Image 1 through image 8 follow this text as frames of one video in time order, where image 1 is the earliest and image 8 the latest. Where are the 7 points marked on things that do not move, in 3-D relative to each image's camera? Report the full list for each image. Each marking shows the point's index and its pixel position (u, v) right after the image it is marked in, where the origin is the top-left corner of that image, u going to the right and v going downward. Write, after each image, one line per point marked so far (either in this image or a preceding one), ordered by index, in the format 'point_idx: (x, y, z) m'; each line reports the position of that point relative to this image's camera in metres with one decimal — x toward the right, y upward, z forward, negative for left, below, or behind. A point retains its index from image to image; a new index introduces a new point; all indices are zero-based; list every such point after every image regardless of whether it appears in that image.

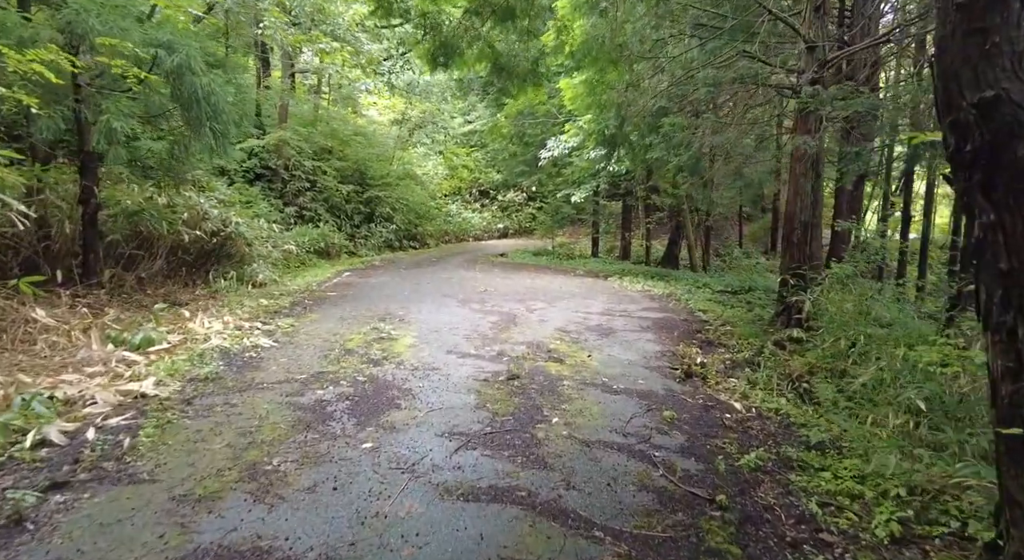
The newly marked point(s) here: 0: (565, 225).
0: (+1.6, +1.7, +19.5) m
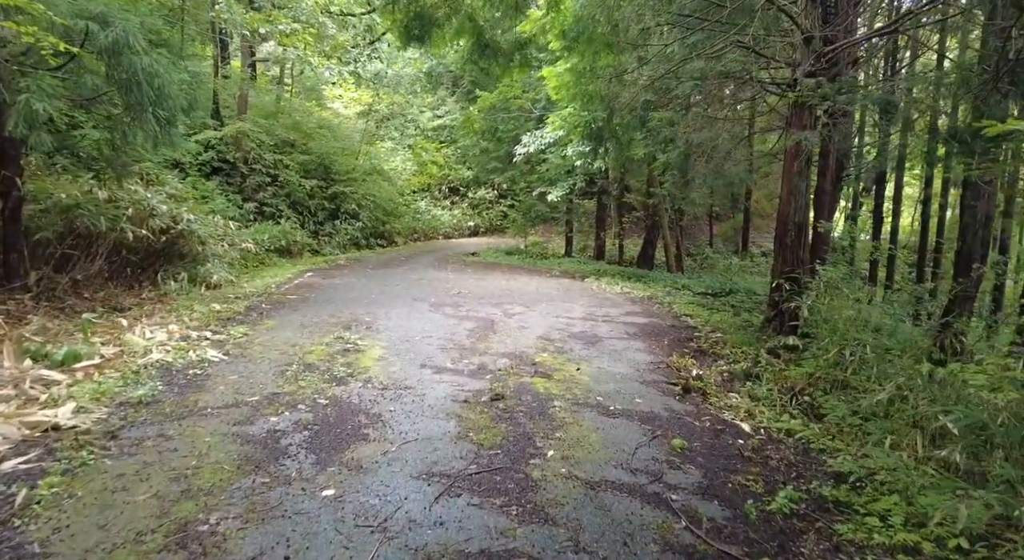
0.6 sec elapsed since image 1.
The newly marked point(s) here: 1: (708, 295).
0: (+0.7, +1.7, +19.0) m
1: (+3.3, -0.2, +11.1) m
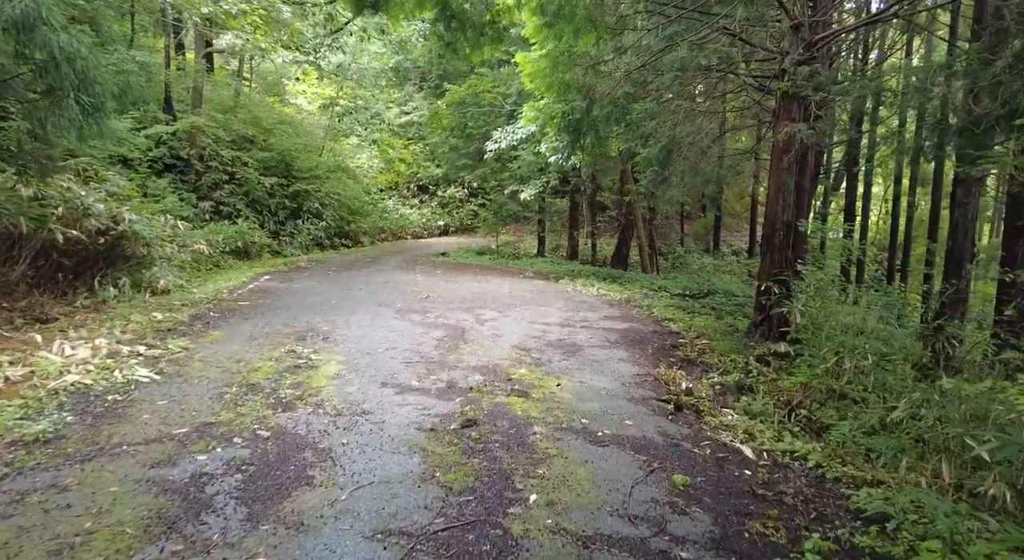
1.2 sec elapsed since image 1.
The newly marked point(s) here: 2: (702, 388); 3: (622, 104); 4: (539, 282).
0: (-0.1, +1.6, +18.5) m
1: (+2.9, -0.3, +10.7) m
2: (+1.5, -0.9, +5.1) m
3: (+1.4, +2.3, +8.6) m
4: (+0.5, 0.0, +12.7) m
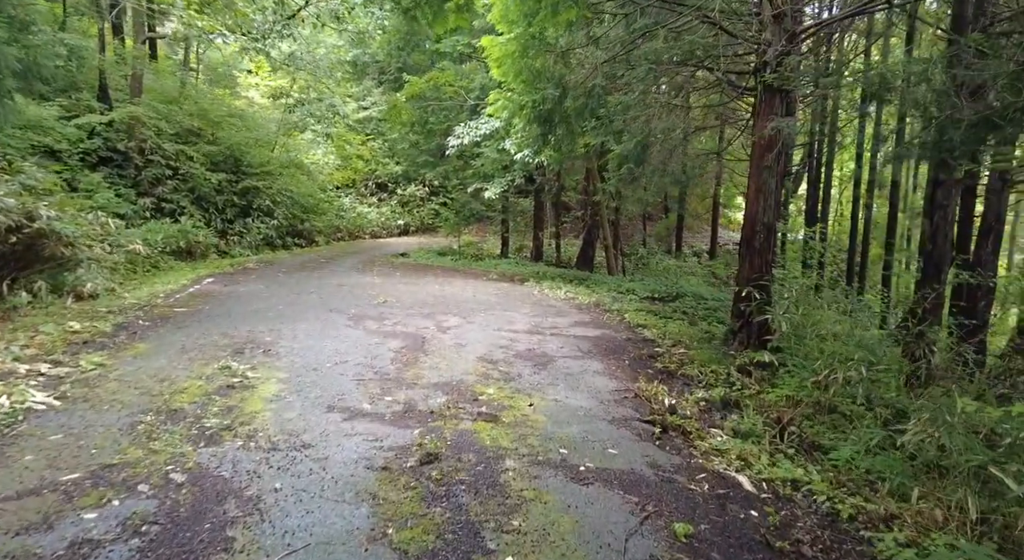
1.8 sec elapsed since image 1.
0: (-1.1, +1.6, +17.9) m
1: (+2.3, -0.3, +10.3) m
2: (+1.3, -0.9, +4.7) m
3: (+1.0, +2.3, +8.1) m
4: (-0.2, -0.1, +12.2) m
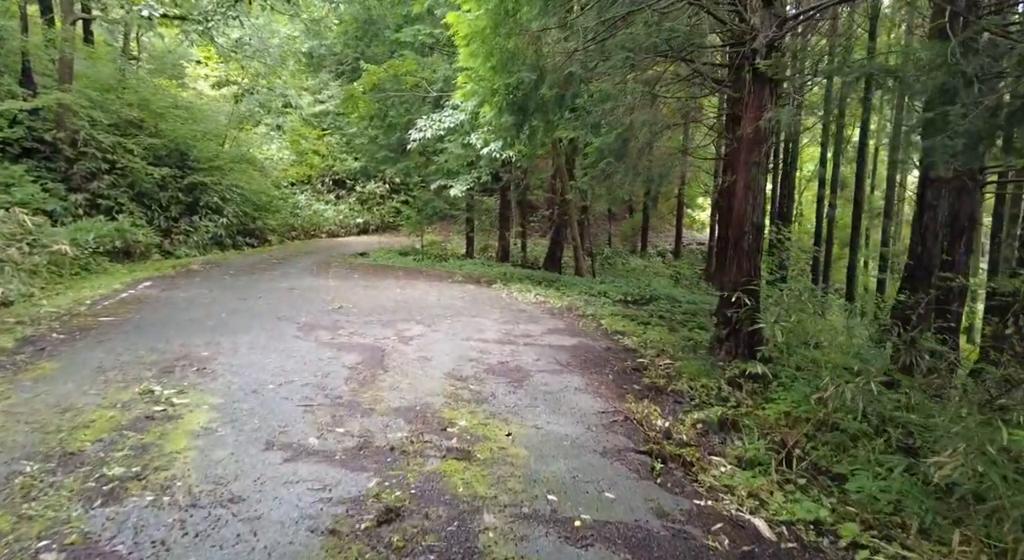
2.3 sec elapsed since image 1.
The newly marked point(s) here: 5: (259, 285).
0: (-2.1, +1.6, +17.2) m
1: (+1.8, -0.3, +9.8) m
2: (+1.1, -1.0, +4.2) m
3: (+0.6, +2.2, +7.5) m
4: (-0.8, -0.1, +11.5) m
5: (-3.9, -0.1, +10.0) m
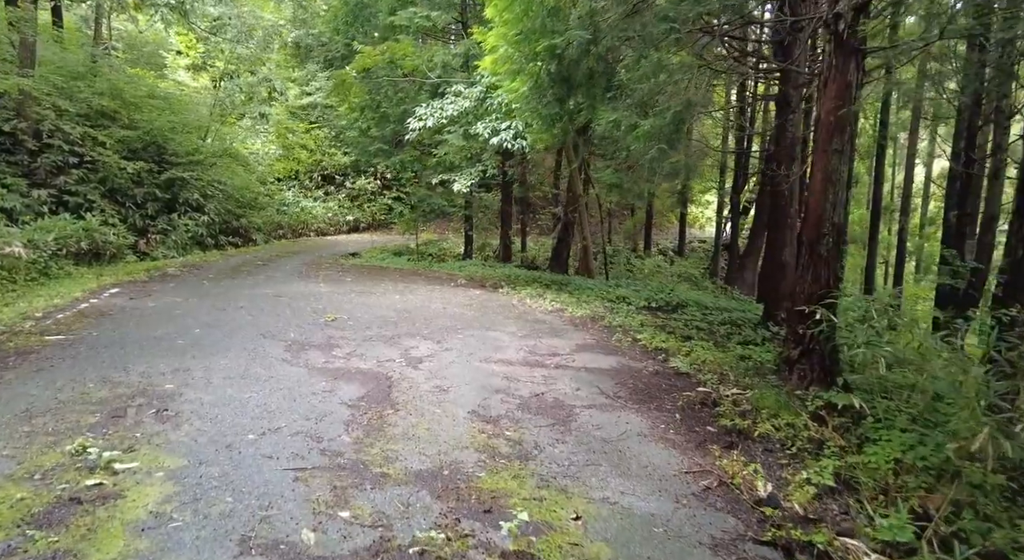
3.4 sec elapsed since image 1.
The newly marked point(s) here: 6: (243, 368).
0: (-2.1, +1.5, +16.1) m
1: (+1.9, -0.4, +8.9) m
2: (+1.4, -1.1, +3.2) m
3: (+0.8, +2.1, +6.5) m
4: (-0.6, -0.2, +10.5) m
5: (-3.8, -0.2, +9.0) m
6: (-2.0, -0.6, +4.9) m
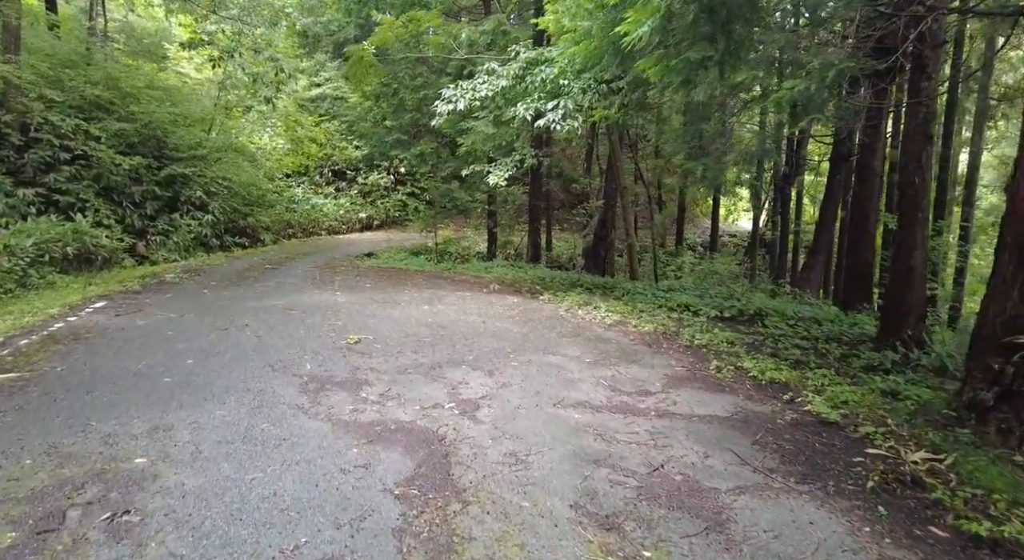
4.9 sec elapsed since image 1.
0: (-1.4, +1.5, +14.8) m
1: (+2.5, -0.5, +7.5) m
2: (+1.9, -1.2, +1.9) m
3: (+1.4, +2.0, +5.2) m
4: (0.0, -0.3, +9.2) m
5: (-3.2, -0.3, +7.7) m
6: (-1.5, -0.8, +3.6) m
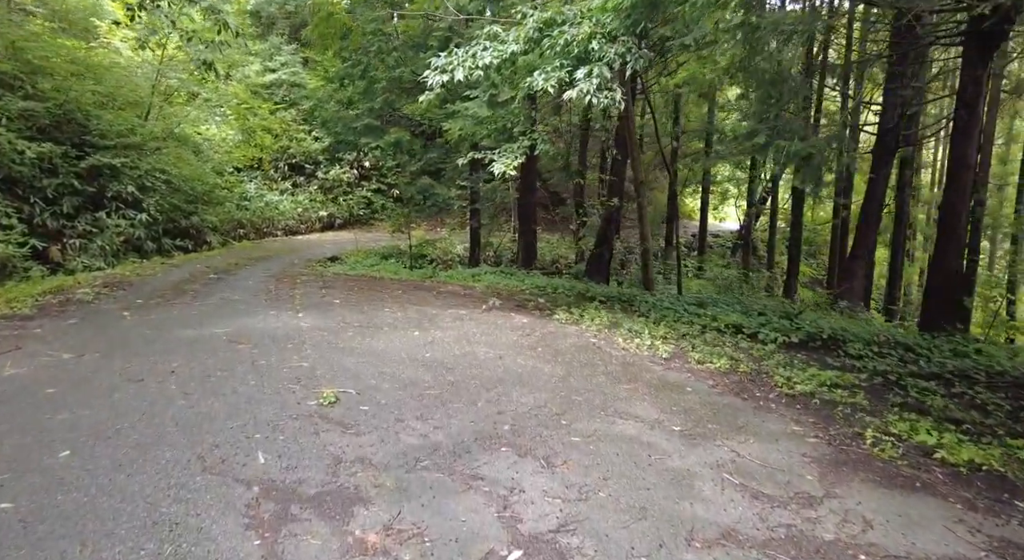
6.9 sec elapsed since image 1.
0: (-1.6, +1.3, +13.0) m
1: (+2.7, -0.6, +5.9) m
2: (+2.4, -1.4, +0.2) m
3: (+1.7, +1.9, +3.5) m
4: (+0.1, -0.4, +7.4) m
5: (-3.0, -0.5, +5.7) m
6: (-1.0, -1.0, +1.7) m
